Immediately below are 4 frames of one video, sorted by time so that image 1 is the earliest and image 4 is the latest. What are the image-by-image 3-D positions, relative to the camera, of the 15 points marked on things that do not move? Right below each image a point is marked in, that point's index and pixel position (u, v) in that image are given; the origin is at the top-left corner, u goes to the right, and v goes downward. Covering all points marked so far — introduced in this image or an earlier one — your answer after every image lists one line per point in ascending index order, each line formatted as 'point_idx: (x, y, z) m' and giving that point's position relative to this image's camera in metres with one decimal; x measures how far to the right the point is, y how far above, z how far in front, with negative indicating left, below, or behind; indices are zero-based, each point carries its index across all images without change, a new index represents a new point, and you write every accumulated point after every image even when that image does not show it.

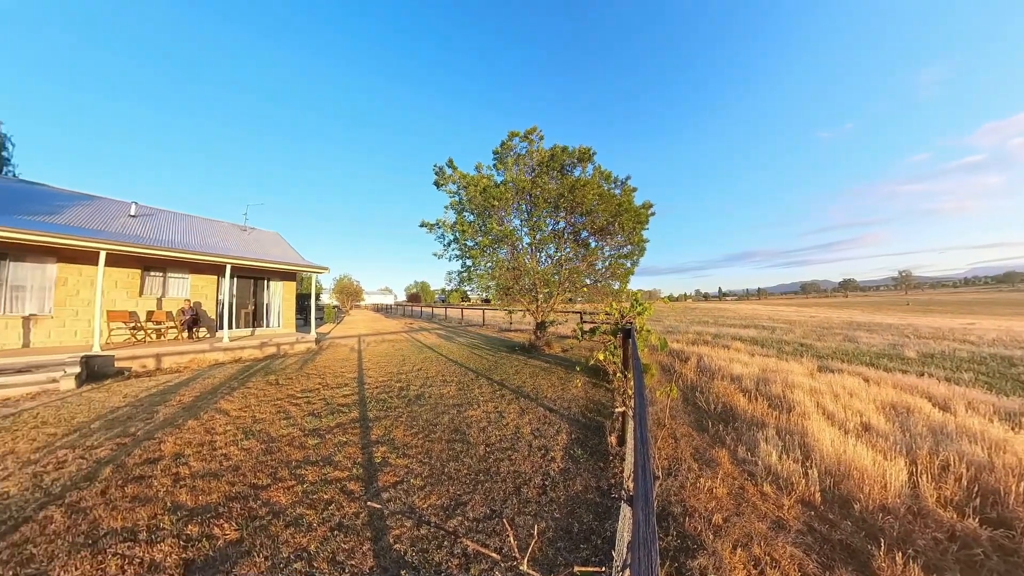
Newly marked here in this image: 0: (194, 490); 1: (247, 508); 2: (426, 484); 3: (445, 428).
0: (-2.7, -1.7, +3.1) m
1: (-2.1, -1.8, +3.0) m
2: (-0.8, -1.9, +3.8) m
3: (-1.0, -1.8, +4.7) m
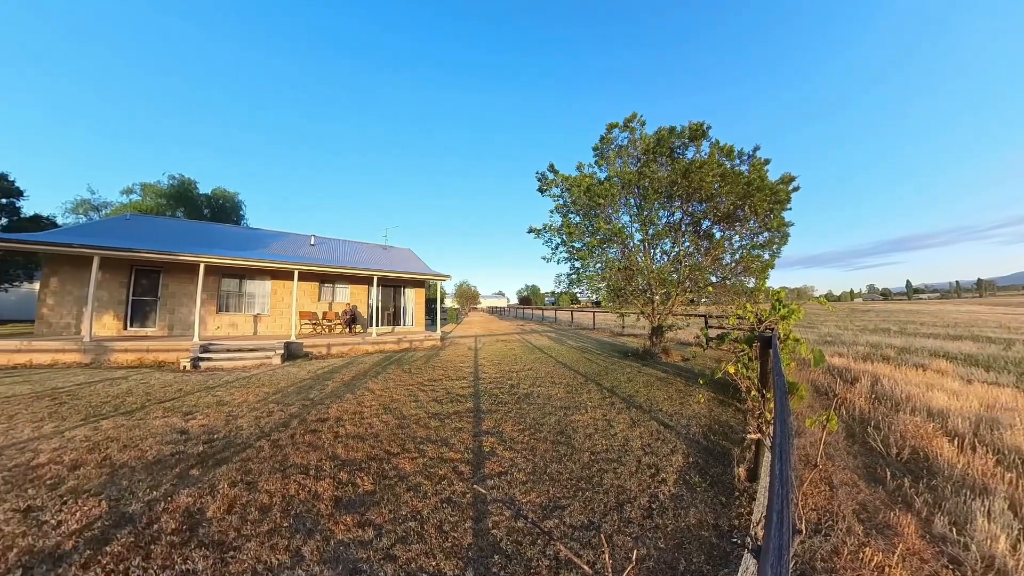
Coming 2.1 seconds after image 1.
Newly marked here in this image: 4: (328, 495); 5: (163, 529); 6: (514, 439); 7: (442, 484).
0: (-1.8, -1.7, +4.1) m
1: (-1.4, -1.9, +3.8) m
2: (+0.2, -2.0, +3.9) m
3: (+0.5, -1.8, +4.8) m
4: (-1.6, -1.9, +3.4) m
5: (-2.5, -1.7, +2.7) m
6: (0.0, -1.8, +4.6) m
7: (-0.7, -2.0, +3.8) m
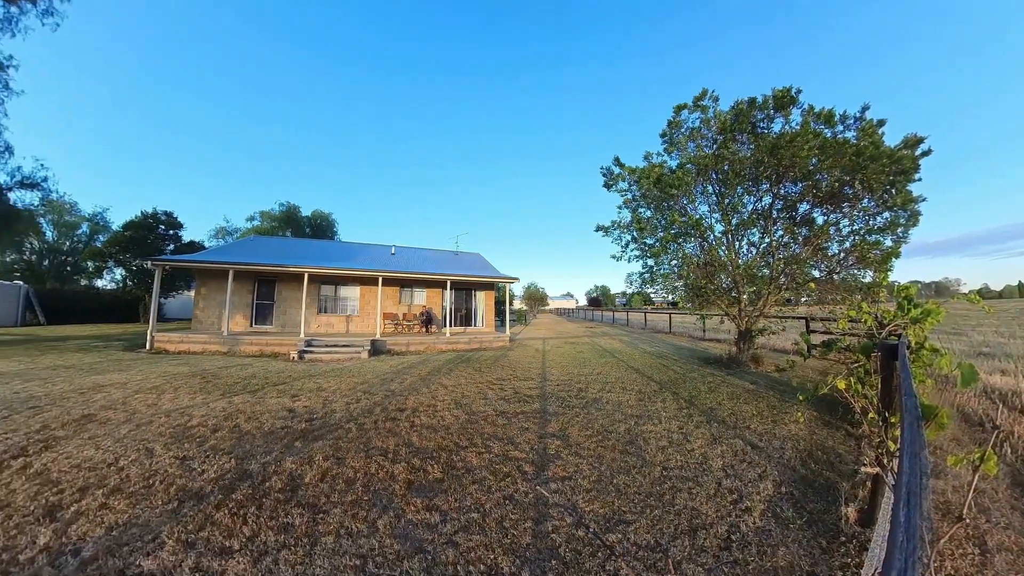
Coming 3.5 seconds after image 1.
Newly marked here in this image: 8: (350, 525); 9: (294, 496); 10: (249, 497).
0: (-1.0, -1.8, +4.5) m
1: (-0.7, -1.9, +4.1) m
2: (+0.8, -2.0, +3.7) m
3: (+1.3, -1.8, +4.6) m
4: (-1.1, -1.9, +3.8) m
5: (-2.1, -1.8, +3.3) m
6: (+0.8, -1.9, +4.4) m
7: (-0.1, -2.0, +3.9) m
8: (-1.3, -1.9, +3.1) m
9: (-1.9, -1.8, +3.3) m
10: (-2.2, -1.8, +3.1) m
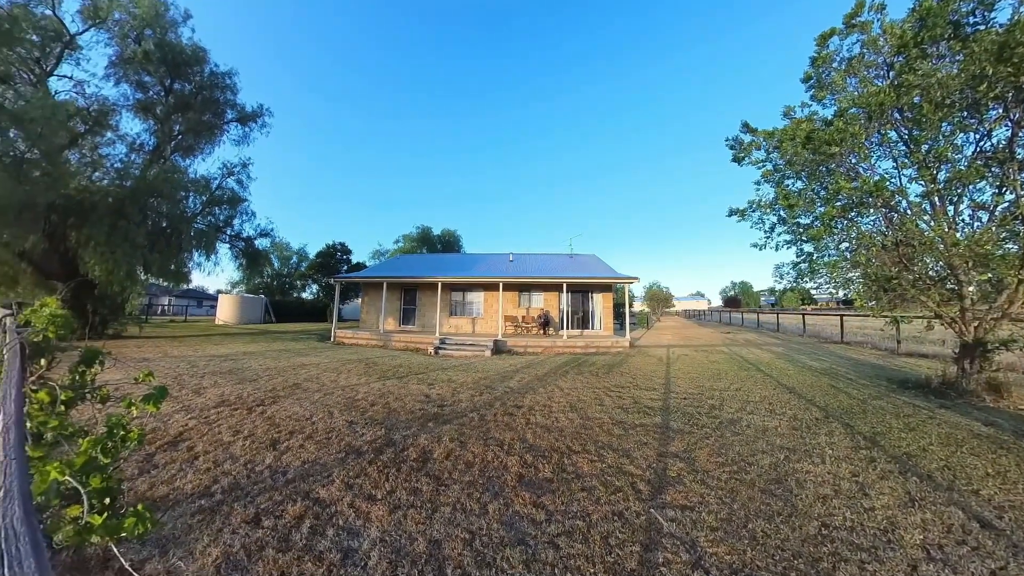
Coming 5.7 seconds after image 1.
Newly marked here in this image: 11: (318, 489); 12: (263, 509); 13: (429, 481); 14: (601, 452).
0: (+0.4, -1.8, +4.6) m
1: (+0.5, -1.9, +4.1) m
2: (+1.6, -2.0, +3.1) m
3: (+2.5, -1.8, +3.6) m
4: (0.0, -1.9, +4.0) m
5: (-1.1, -1.8, +4.1) m
6: (+2.0, -1.8, +3.7) m
7: (+0.9, -2.0, +3.6) m
8: (-0.5, -2.0, +3.5) m
9: (-0.9, -1.9, +4.0) m
10: (-1.3, -1.8, +4.0) m
11: (-1.8, -1.8, +3.4) m
12: (-2.1, -1.8, +3.1) m
13: (-0.8, -1.9, +3.8) m
14: (+1.0, -1.9, +4.2) m
